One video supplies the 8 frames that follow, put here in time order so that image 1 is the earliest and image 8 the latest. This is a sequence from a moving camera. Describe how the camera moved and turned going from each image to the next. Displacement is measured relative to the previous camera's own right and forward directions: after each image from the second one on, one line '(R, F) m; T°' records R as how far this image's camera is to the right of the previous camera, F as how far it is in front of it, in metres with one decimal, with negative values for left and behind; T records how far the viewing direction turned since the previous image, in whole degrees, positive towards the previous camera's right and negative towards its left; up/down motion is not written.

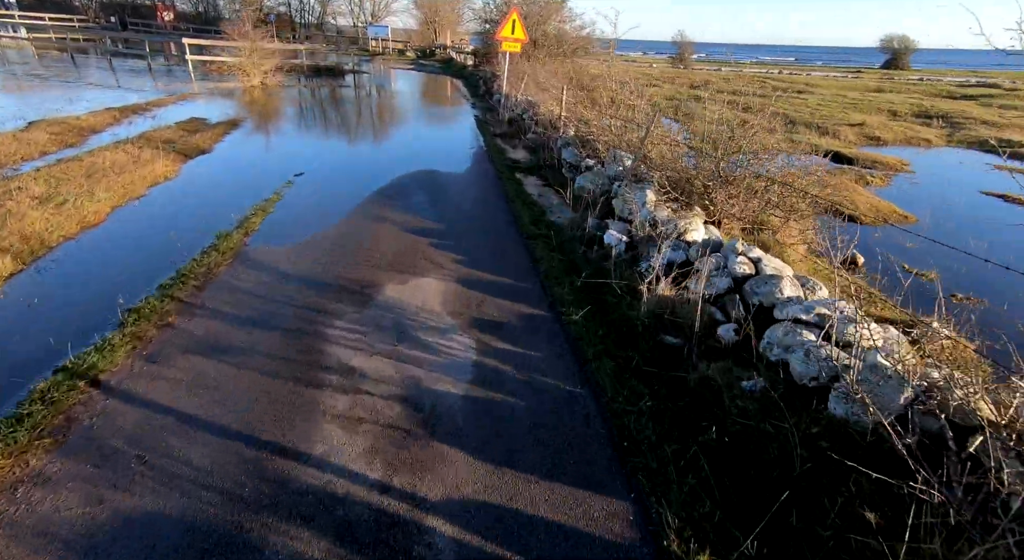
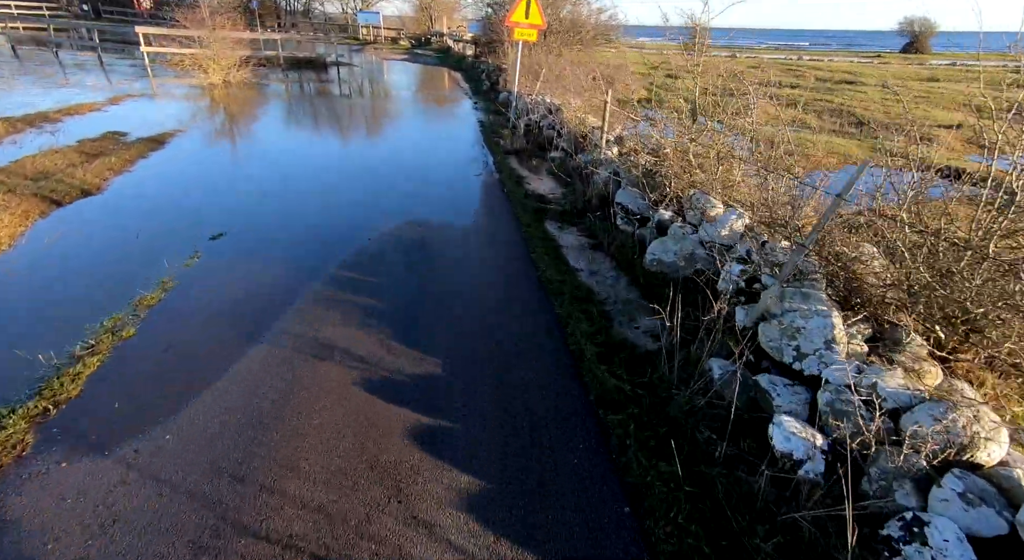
(-0.3, +2.9) m; 0°
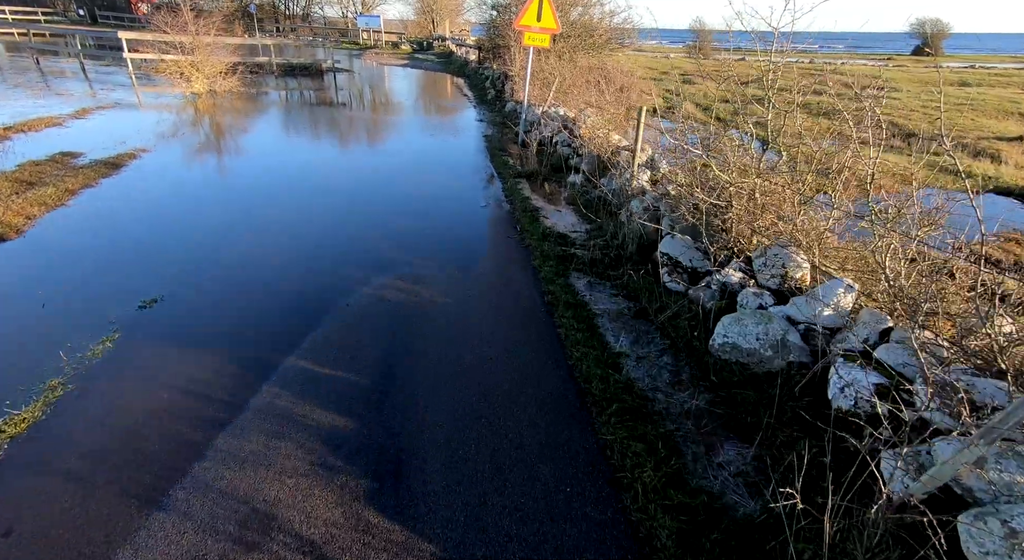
(-0.1, +1.3) m; 0°
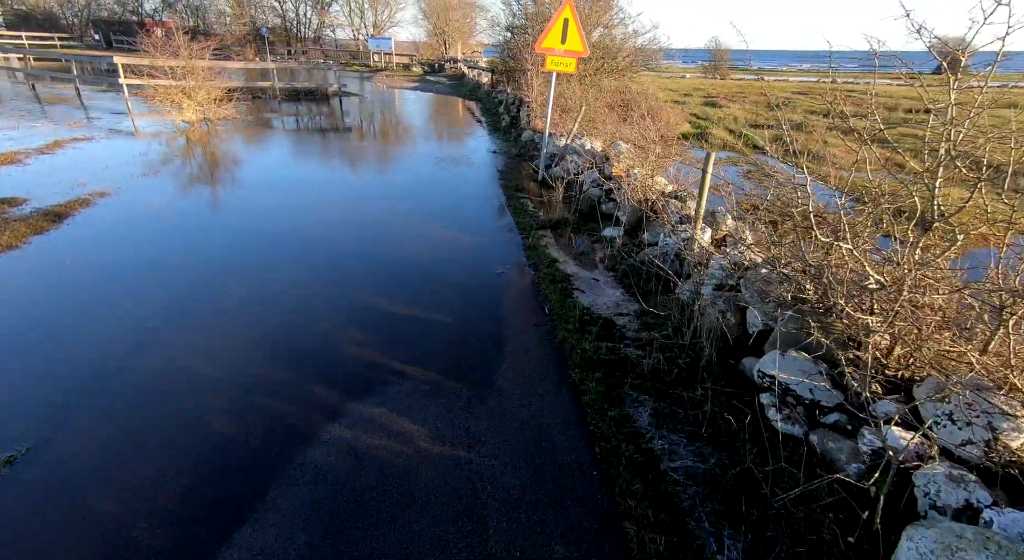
(-0.1, +1.5) m; -1°
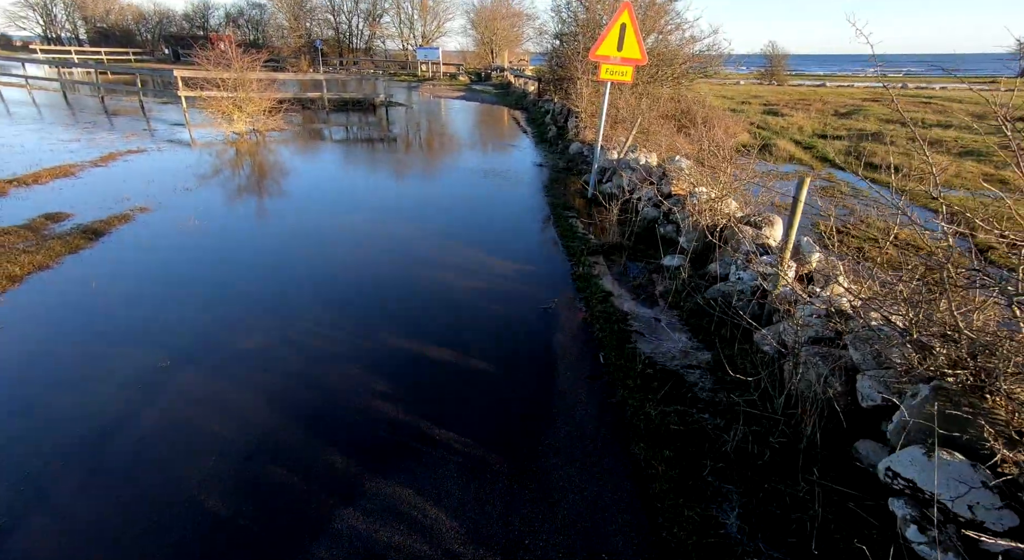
(-0.1, +0.6) m; -5°
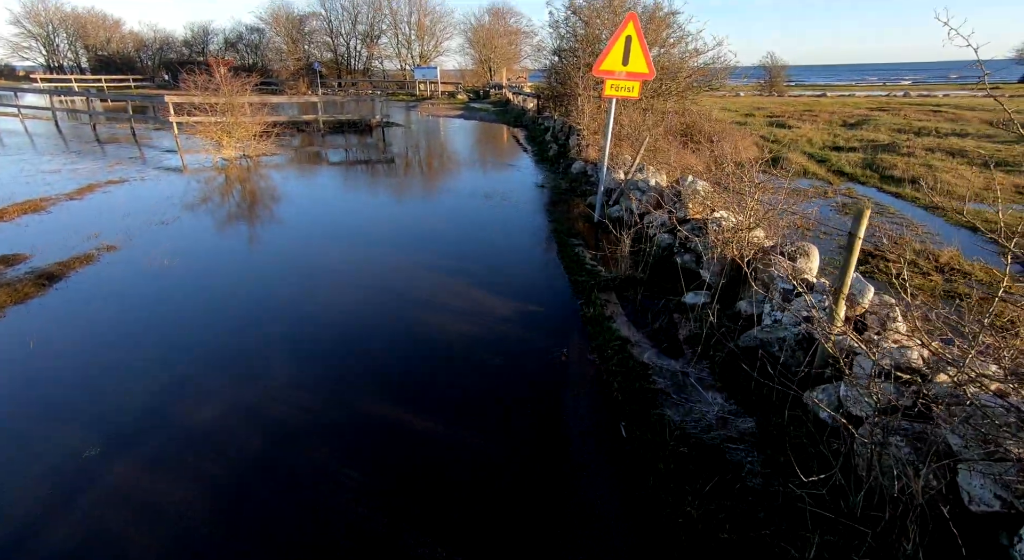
(0.0, +0.7) m; 0°
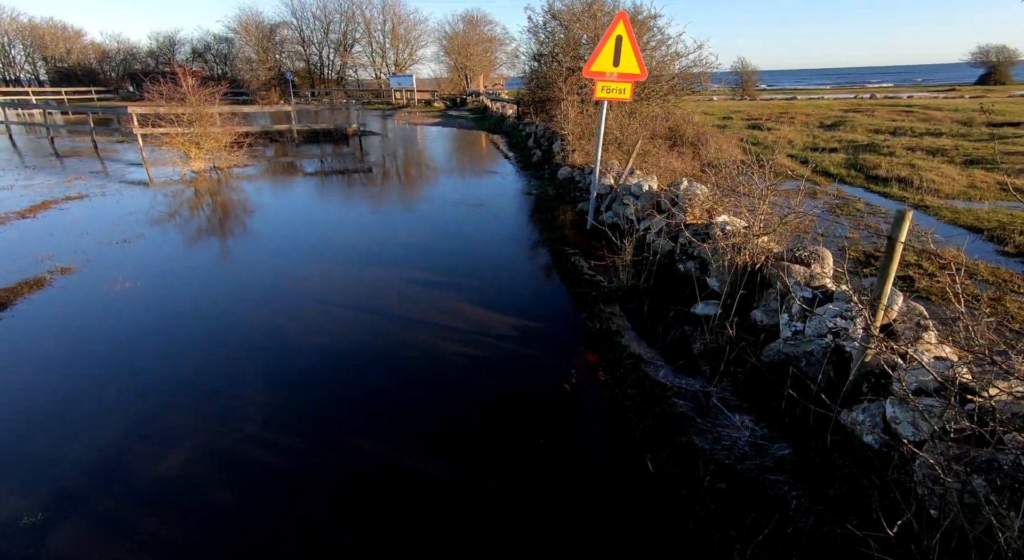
(-0.2, +0.4) m; +2°
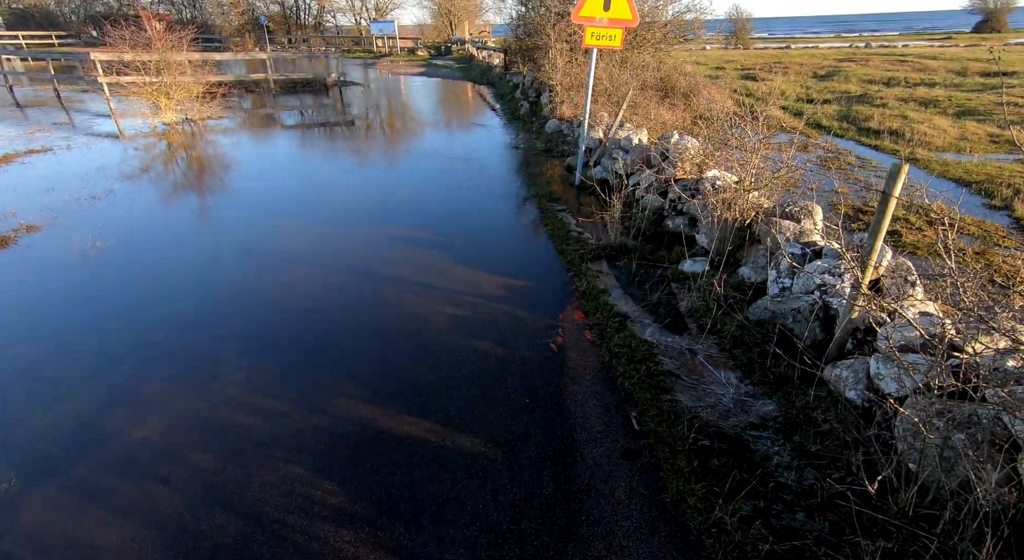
(0.0, +0.1) m; +1°
